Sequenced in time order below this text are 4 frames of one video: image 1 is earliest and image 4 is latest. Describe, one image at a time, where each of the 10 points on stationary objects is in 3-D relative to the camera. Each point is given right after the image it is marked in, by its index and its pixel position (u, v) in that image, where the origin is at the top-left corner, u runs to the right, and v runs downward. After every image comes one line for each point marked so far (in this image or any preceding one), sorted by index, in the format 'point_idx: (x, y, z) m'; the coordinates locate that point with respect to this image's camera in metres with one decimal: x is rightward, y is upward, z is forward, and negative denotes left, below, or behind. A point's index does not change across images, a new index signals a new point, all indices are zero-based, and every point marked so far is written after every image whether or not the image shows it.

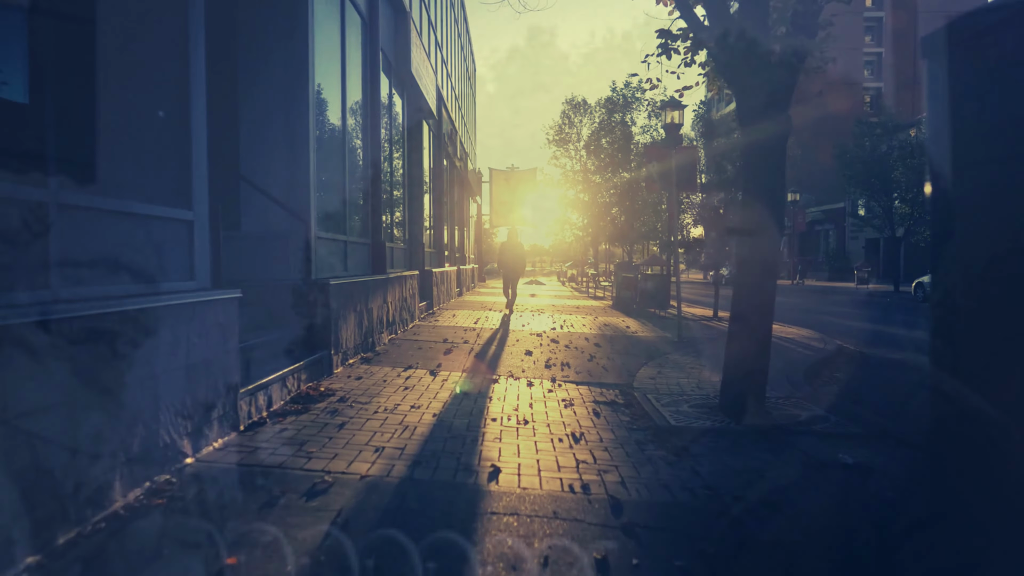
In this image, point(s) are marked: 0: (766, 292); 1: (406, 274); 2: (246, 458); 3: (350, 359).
0: (+2.4, -0.1, +6.7) m
1: (-2.0, +0.2, +13.4) m
2: (-1.7, -1.1, +4.6) m
3: (-2.0, -0.9, +8.6) m
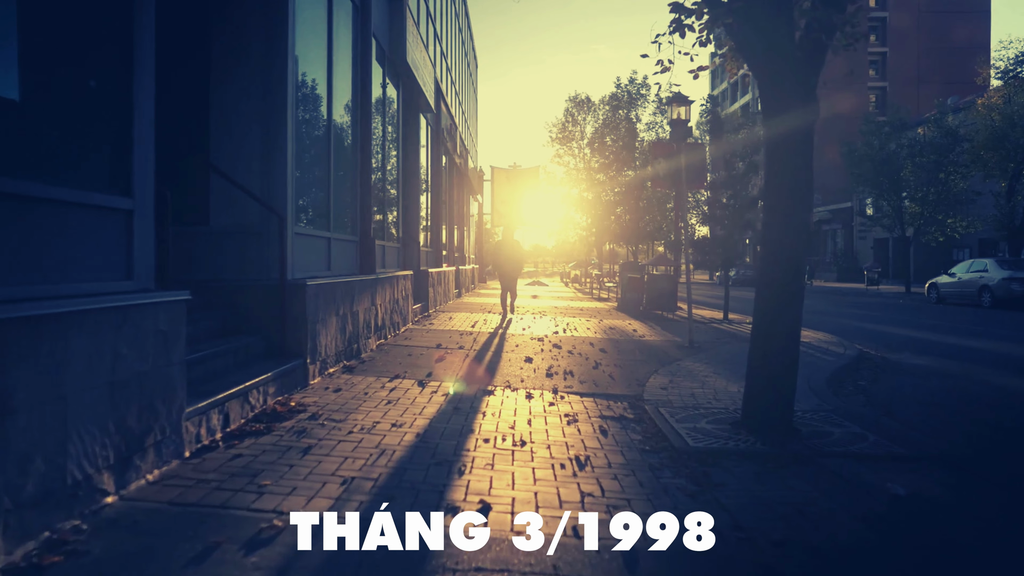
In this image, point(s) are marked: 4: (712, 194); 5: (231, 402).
0: (+2.4, -0.1, +5.9) m
1: (-2.1, +0.2, +12.7) m
2: (-1.8, -1.1, +3.8) m
3: (-2.0, -0.9, +7.8) m
4: (+5.1, +2.4, +18.0) m
5: (-2.0, -0.8, +5.2) m
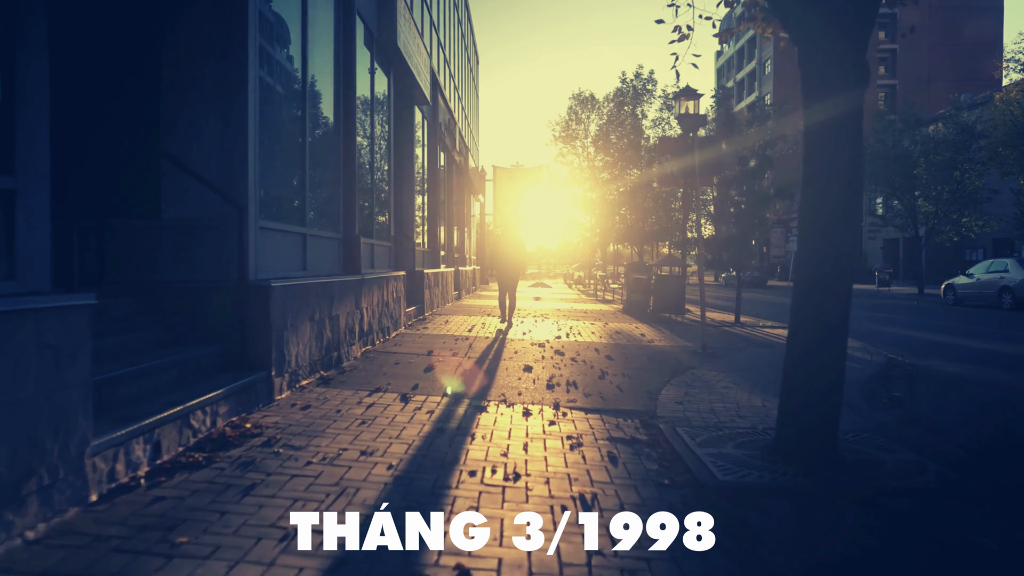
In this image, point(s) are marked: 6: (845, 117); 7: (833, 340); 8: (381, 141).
0: (+2.3, -0.1, +5.0) m
1: (-2.1, +0.2, +11.8) m
2: (-1.9, -1.1, +2.9) m
3: (-2.1, -0.9, +6.9) m
4: (+5.1, +2.4, +17.0) m
5: (-2.1, -0.9, +4.3) m
6: (+2.3, +1.2, +5.0) m
7: (+2.3, -0.4, +5.0) m
8: (-2.5, +2.8, +13.4) m
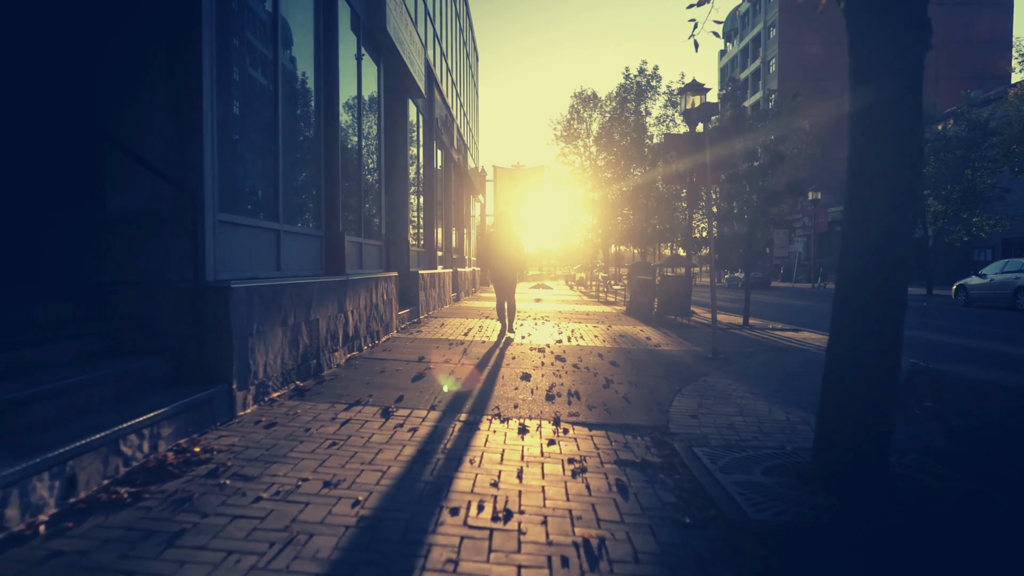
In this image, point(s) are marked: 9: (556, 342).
0: (+2.3, -0.1, +4.2) m
1: (-2.1, +0.2, +11.0) m
2: (-1.9, -1.1, +2.2) m
3: (-2.1, -0.9, +6.1) m
4: (+5.1, +2.3, +16.3) m
5: (-2.2, -0.9, +3.5) m
6: (+2.3, +1.2, +4.2) m
7: (+2.2, -0.4, +4.3) m
8: (-2.5, +2.8, +12.7) m
9: (+0.8, -0.9, +12.0) m
